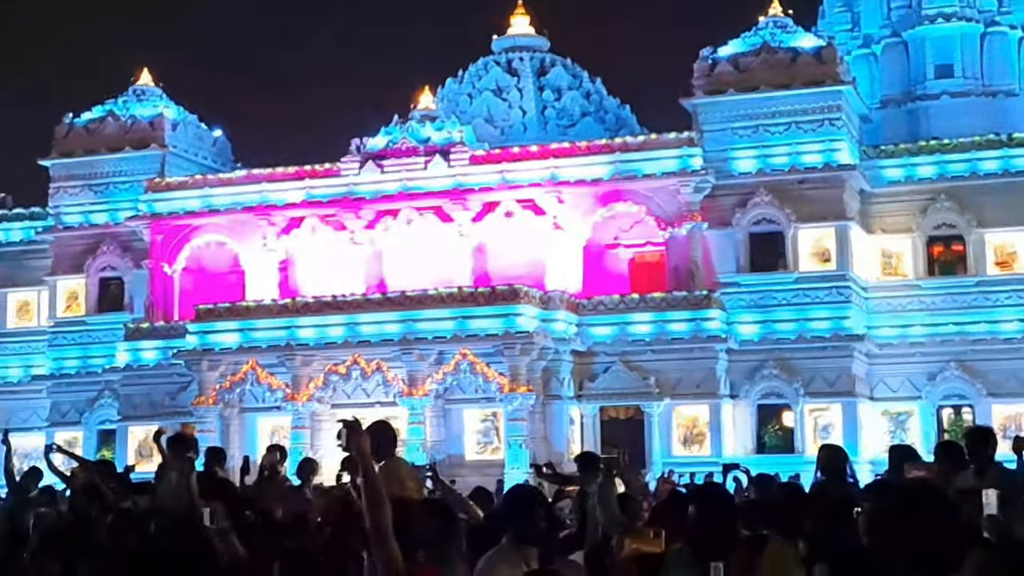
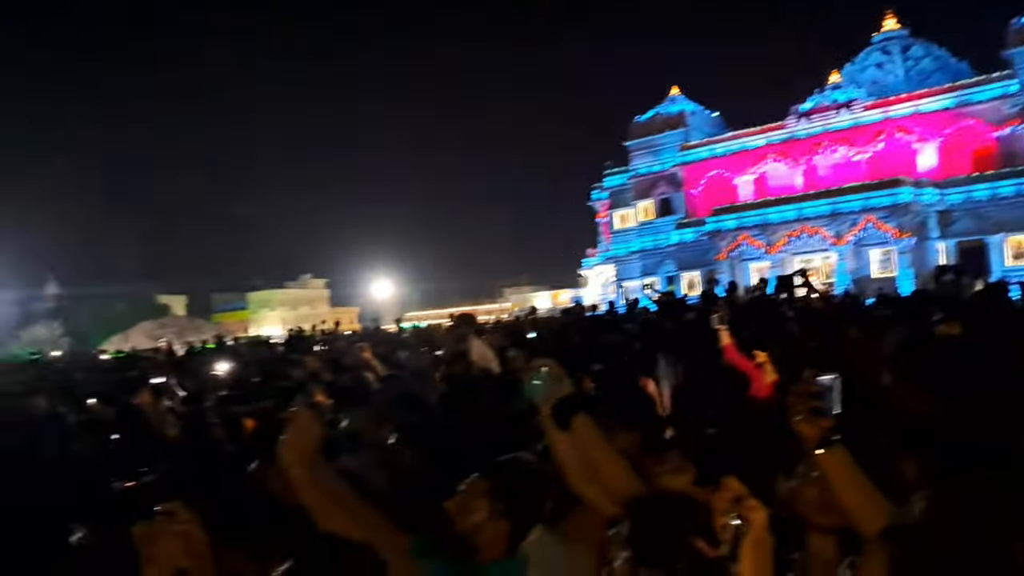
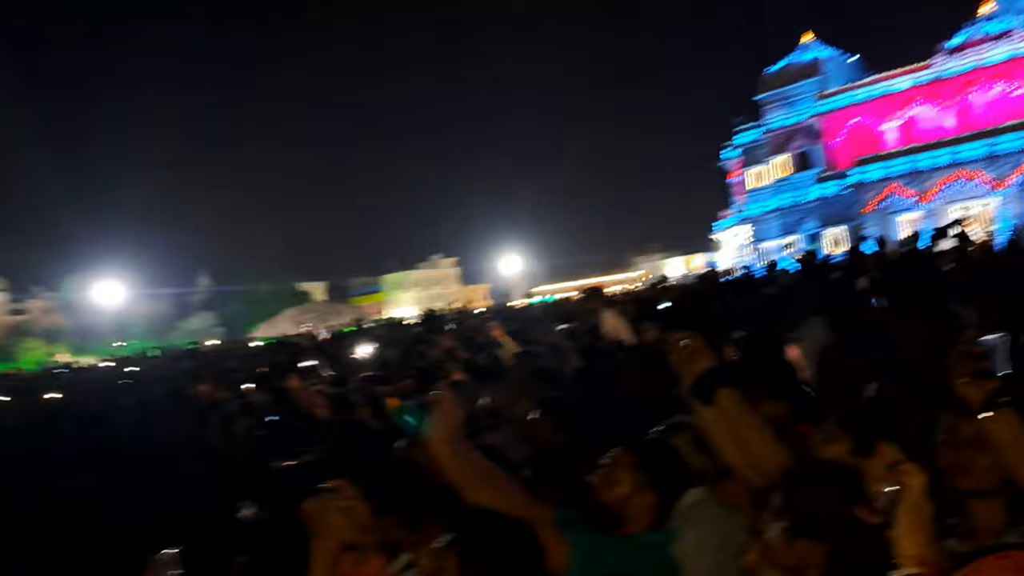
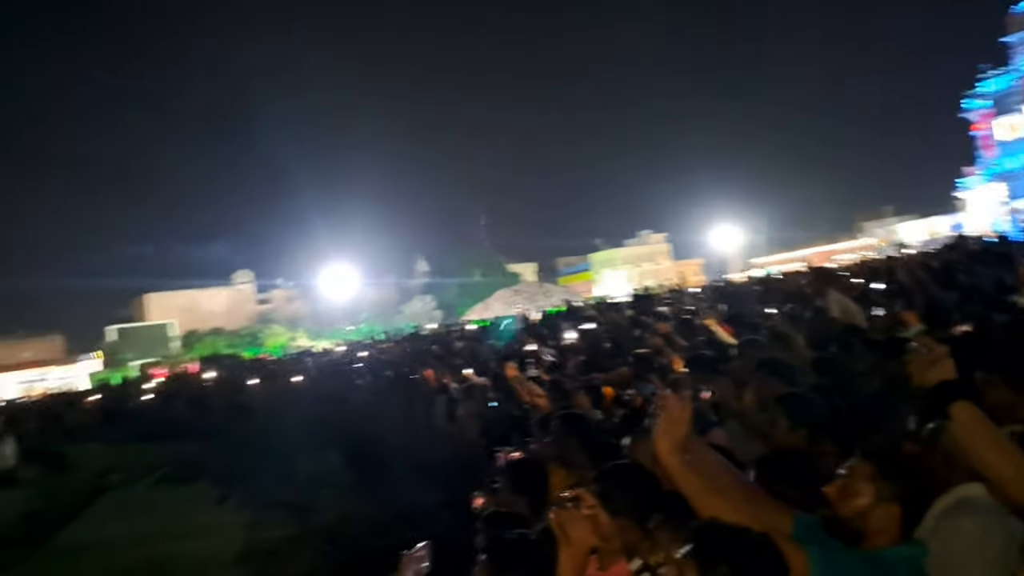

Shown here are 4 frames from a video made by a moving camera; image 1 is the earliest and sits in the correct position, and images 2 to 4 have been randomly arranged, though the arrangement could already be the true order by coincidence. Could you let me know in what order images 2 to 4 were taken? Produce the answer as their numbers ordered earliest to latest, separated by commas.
2, 3, 4
